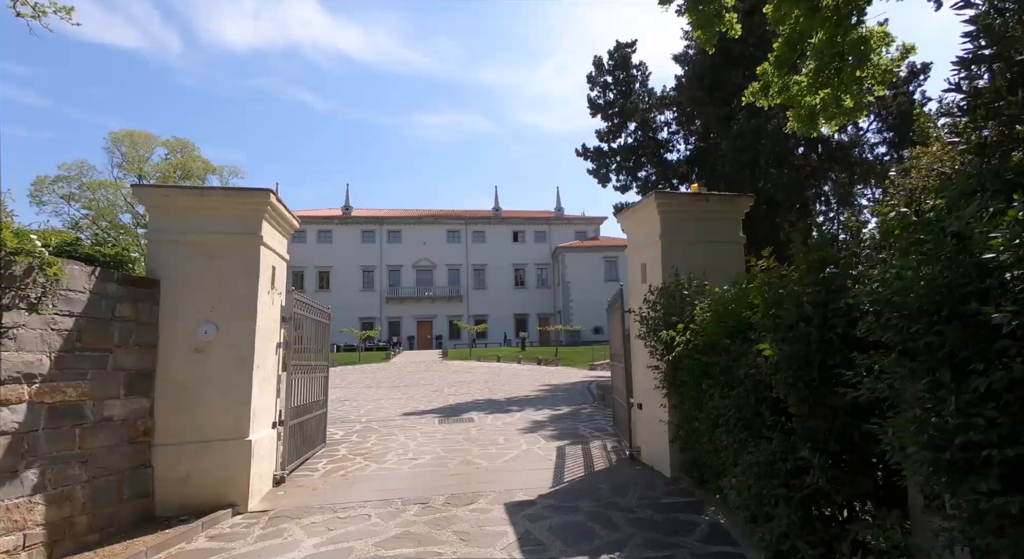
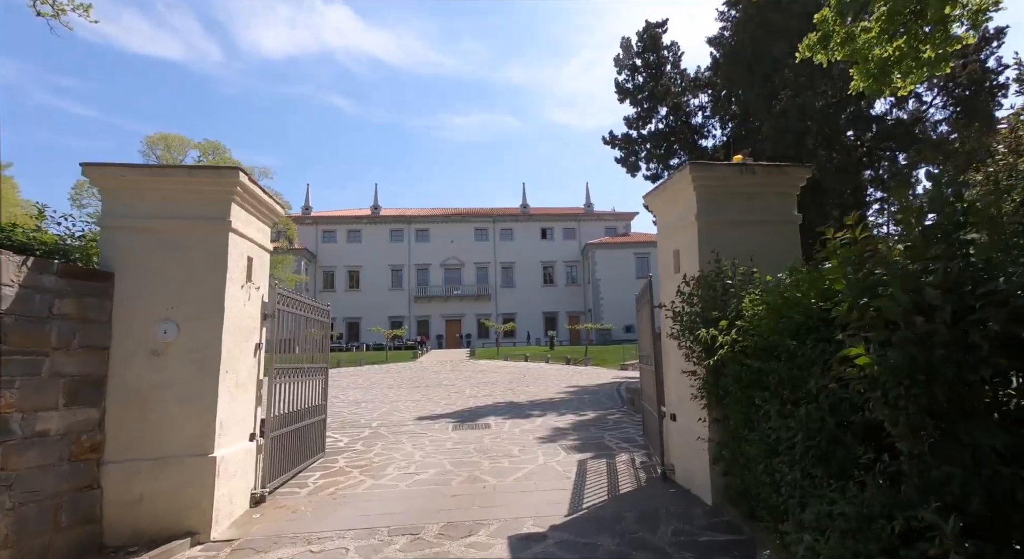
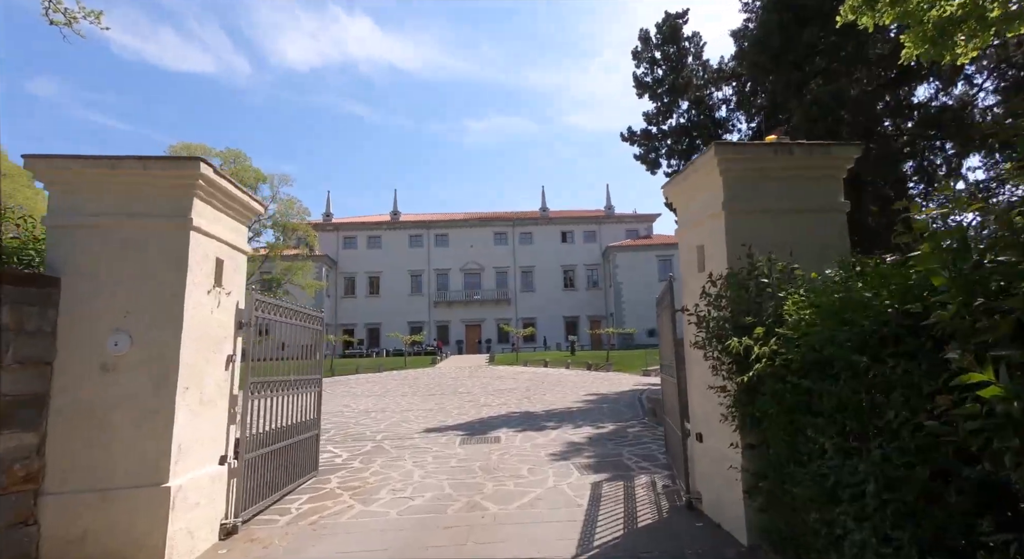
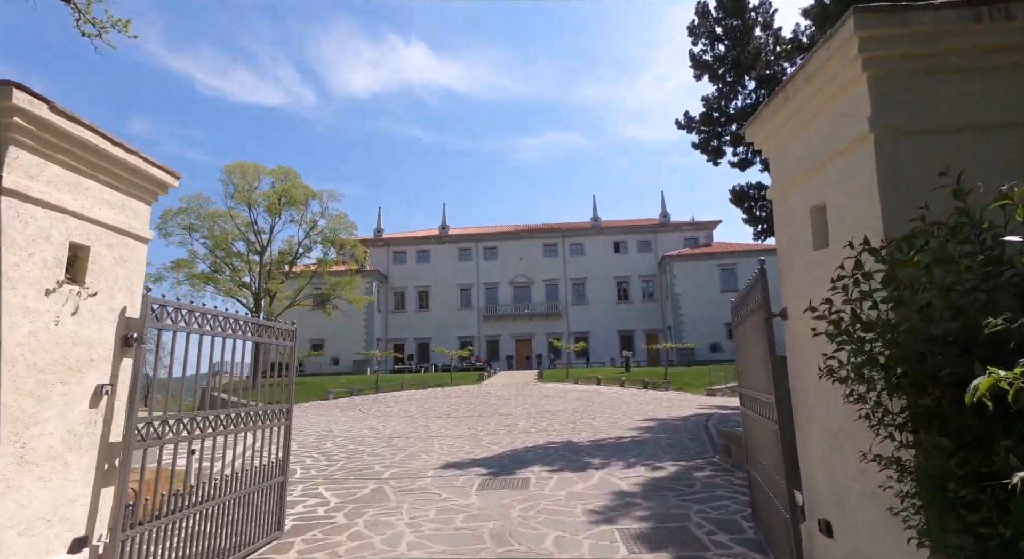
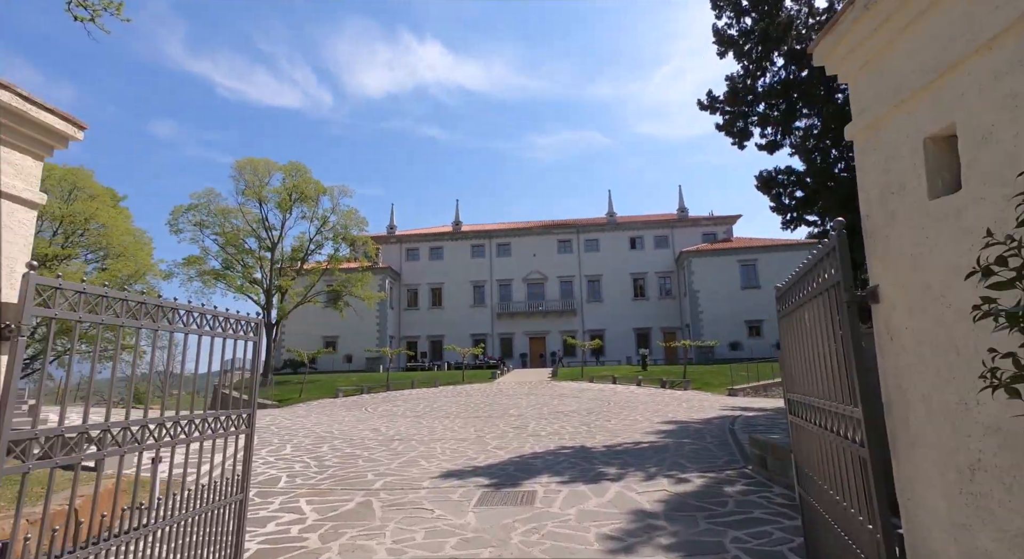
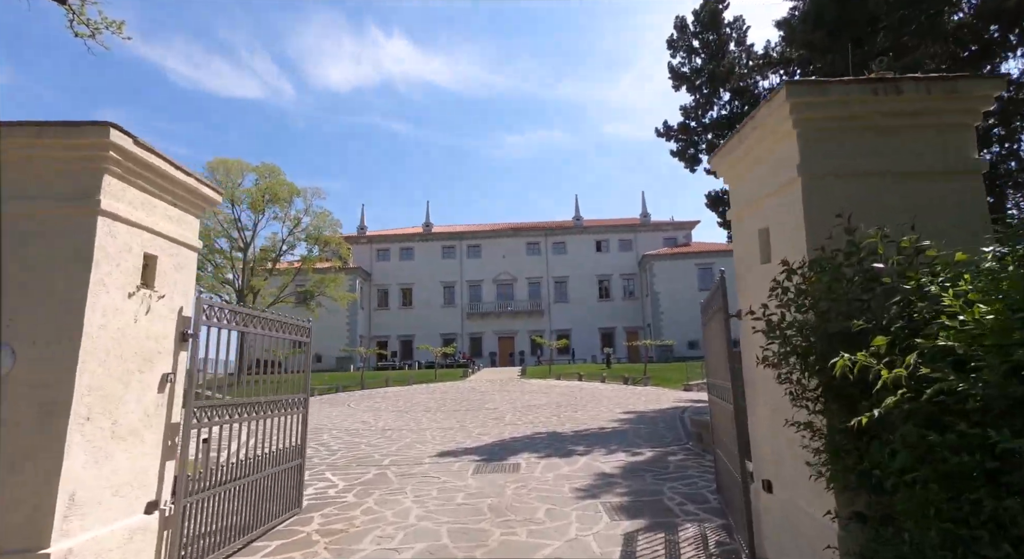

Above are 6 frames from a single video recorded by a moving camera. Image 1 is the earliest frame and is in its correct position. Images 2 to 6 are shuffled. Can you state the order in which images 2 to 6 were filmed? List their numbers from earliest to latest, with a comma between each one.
2, 3, 6, 4, 5
